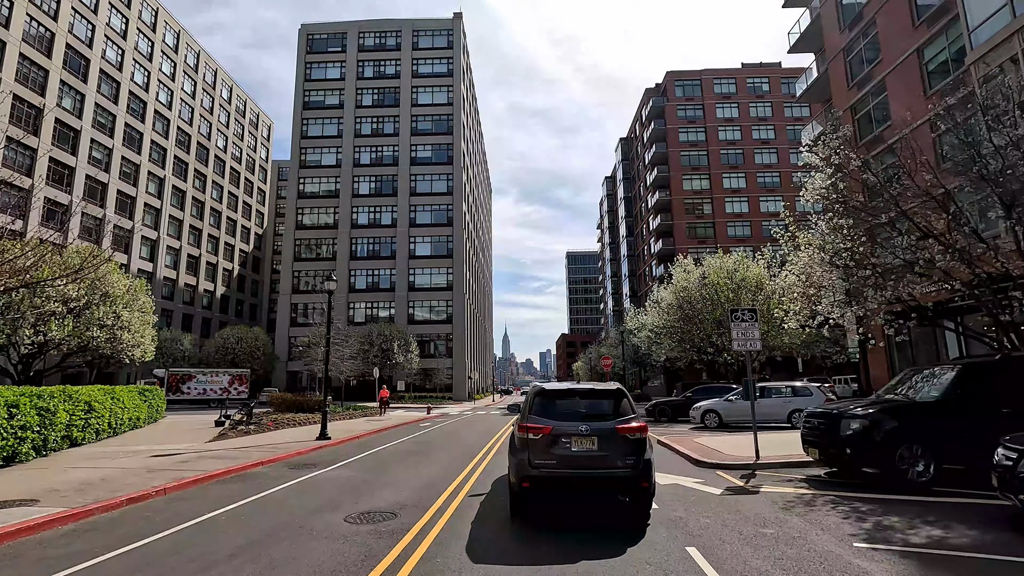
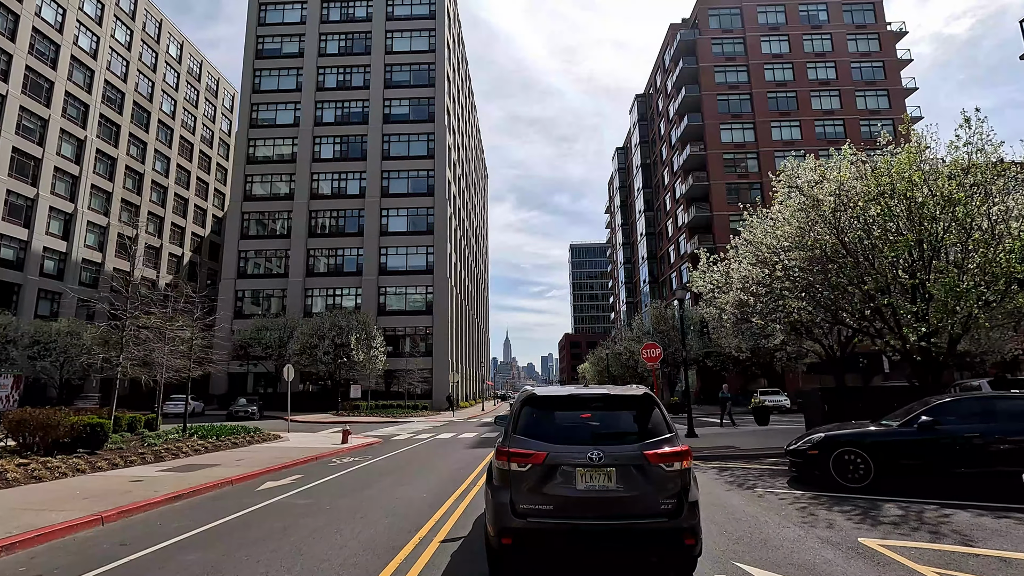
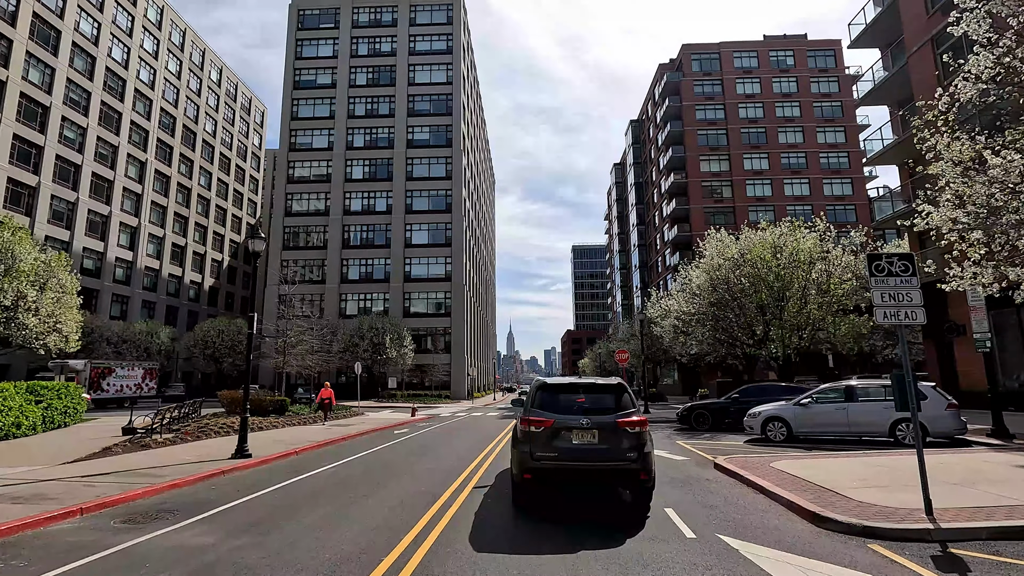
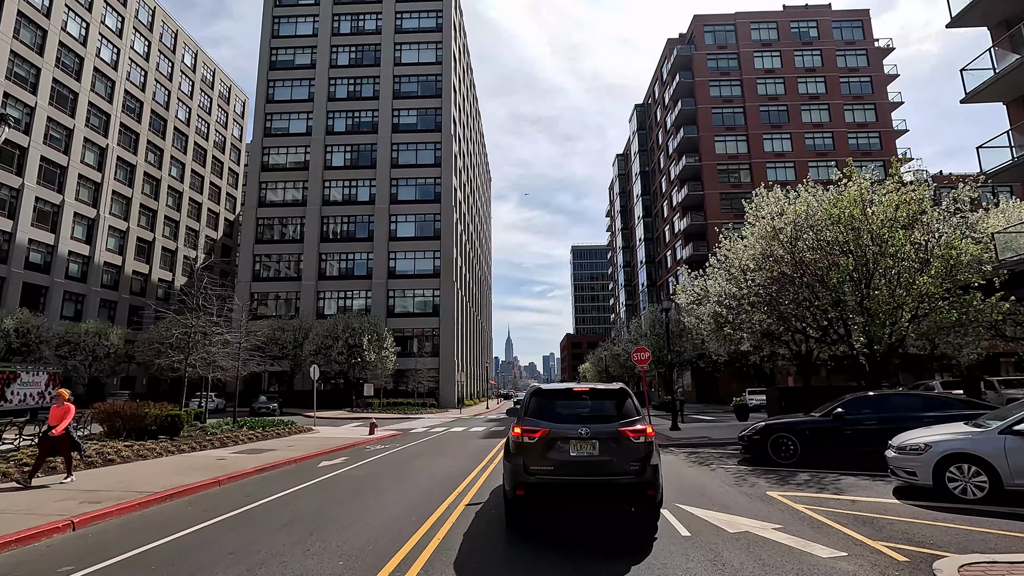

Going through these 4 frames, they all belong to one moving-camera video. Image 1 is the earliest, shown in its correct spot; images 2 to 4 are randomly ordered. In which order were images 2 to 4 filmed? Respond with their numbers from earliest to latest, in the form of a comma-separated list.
3, 4, 2
